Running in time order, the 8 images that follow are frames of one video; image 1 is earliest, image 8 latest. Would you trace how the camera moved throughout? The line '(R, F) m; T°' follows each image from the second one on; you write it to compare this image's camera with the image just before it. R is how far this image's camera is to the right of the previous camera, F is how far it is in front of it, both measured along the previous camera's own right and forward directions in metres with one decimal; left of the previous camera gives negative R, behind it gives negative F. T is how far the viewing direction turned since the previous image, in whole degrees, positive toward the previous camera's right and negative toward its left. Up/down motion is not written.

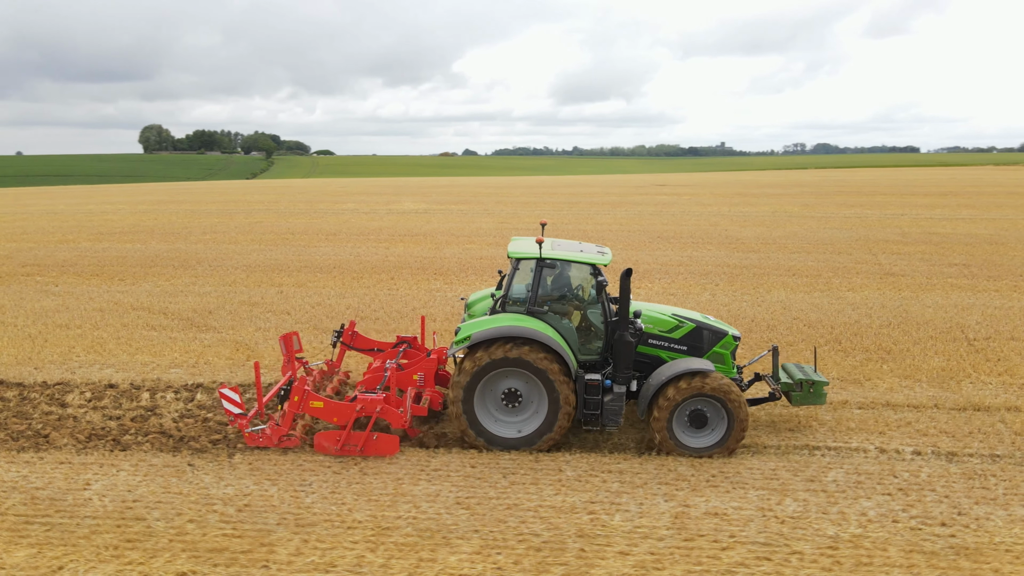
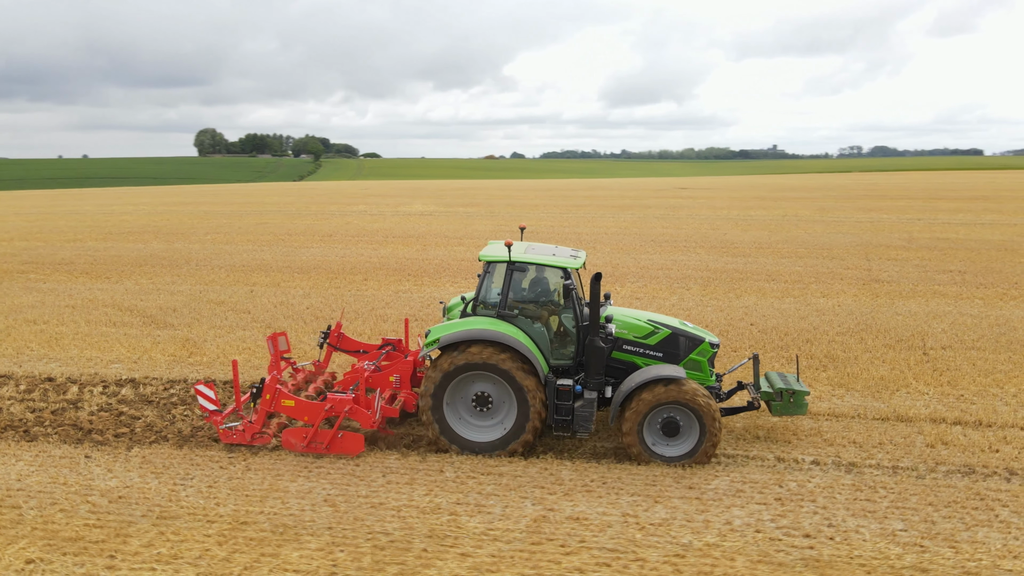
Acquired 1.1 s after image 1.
(+1.4, 0.0) m; -3°
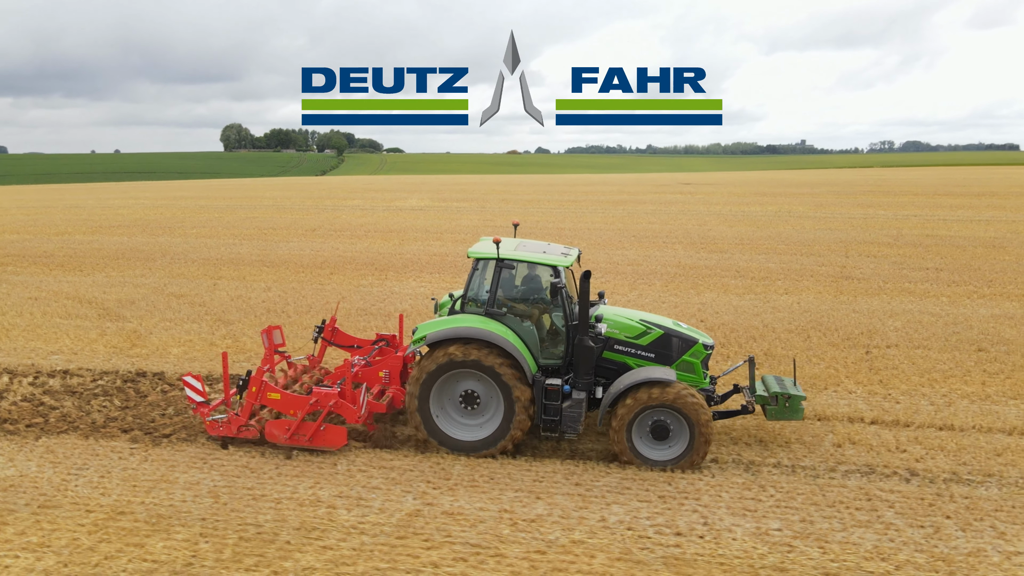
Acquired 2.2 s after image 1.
(+1.2, 0.0) m; -2°
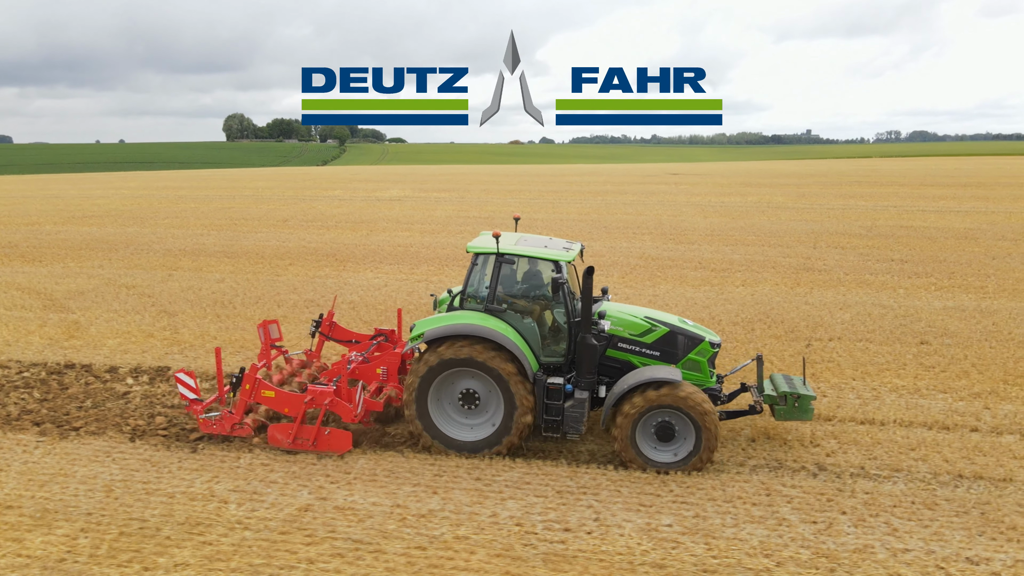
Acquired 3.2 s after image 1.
(+0.9, +0.1) m; 0°
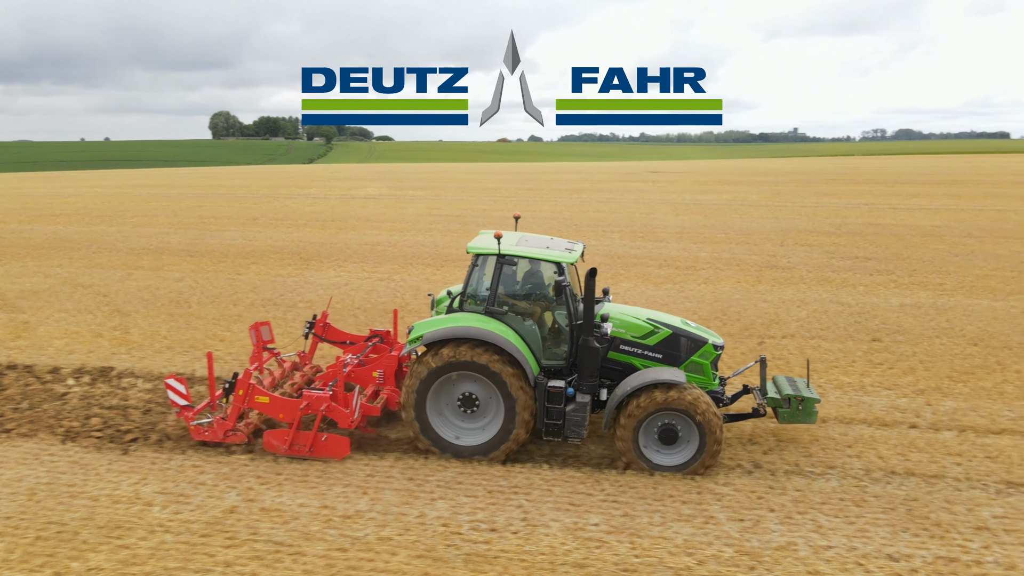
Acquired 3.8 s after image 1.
(+0.5, 0.0) m; +1°
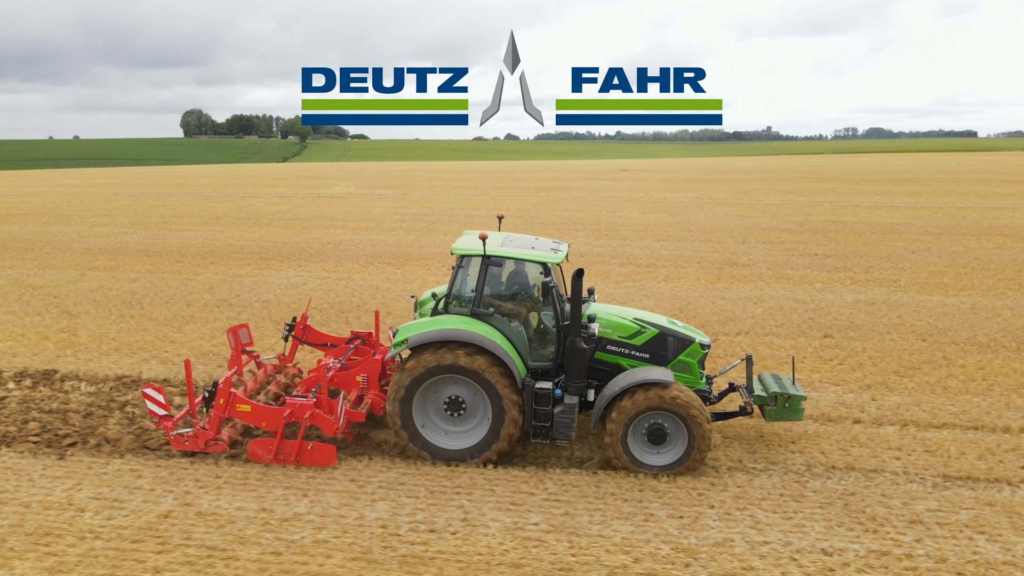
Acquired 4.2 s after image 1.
(+0.3, 0.0) m; +2°
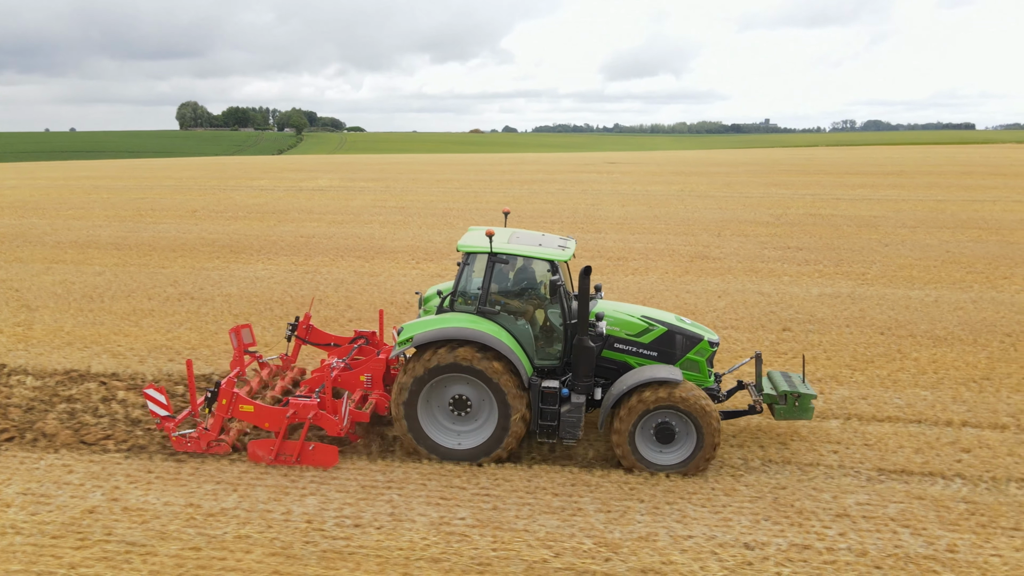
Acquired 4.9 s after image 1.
(+0.5, 0.0) m; 0°
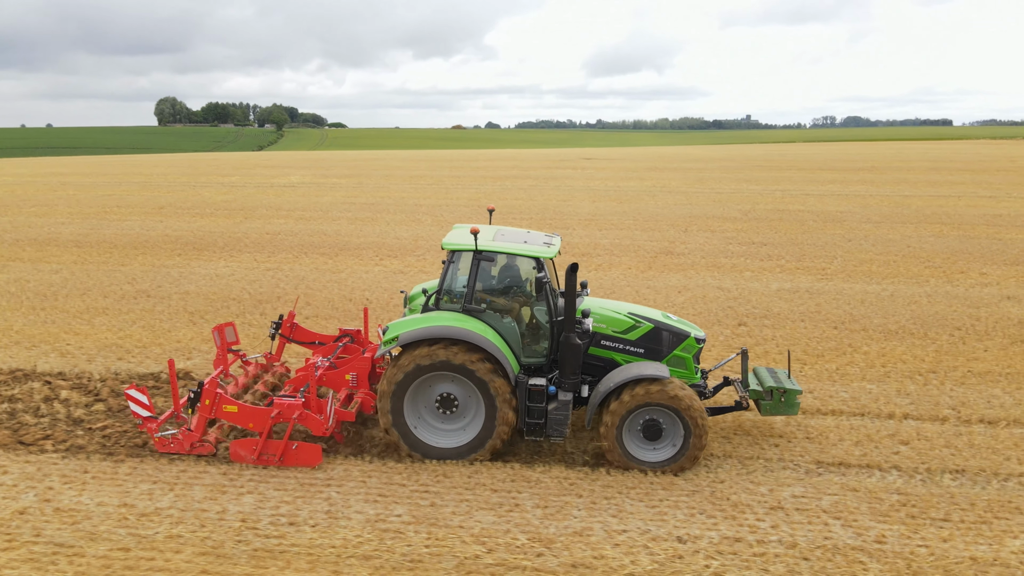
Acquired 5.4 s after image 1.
(+0.4, 0.0) m; +1°
